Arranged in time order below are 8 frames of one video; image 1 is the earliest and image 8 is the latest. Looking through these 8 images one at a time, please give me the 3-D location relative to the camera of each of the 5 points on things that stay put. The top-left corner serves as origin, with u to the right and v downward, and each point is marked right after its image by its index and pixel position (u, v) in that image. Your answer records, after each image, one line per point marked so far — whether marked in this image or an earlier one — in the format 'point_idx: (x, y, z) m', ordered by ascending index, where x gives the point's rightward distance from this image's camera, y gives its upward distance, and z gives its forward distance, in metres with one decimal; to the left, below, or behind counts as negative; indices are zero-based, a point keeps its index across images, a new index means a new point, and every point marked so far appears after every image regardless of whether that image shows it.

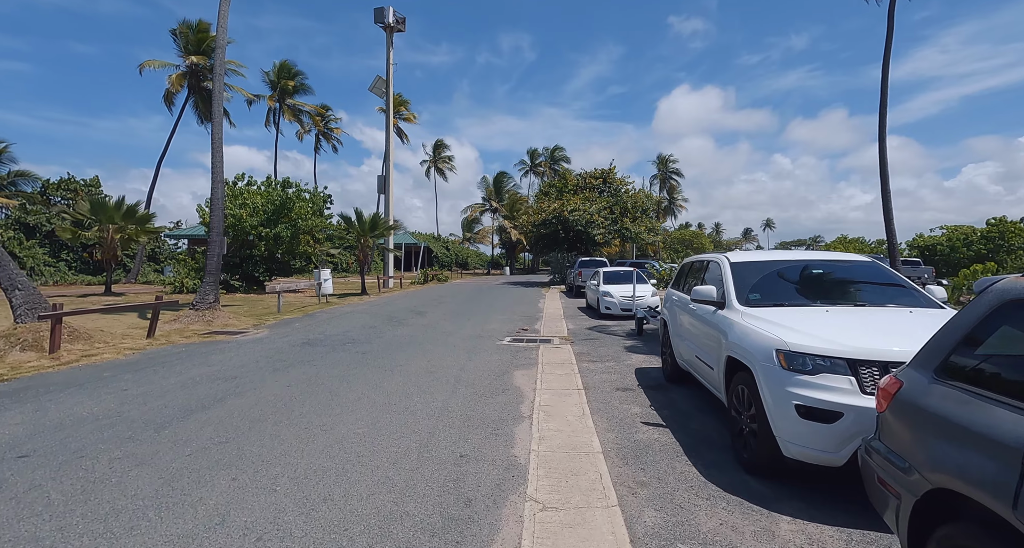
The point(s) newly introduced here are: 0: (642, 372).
0: (+1.9, -1.4, +7.6) m
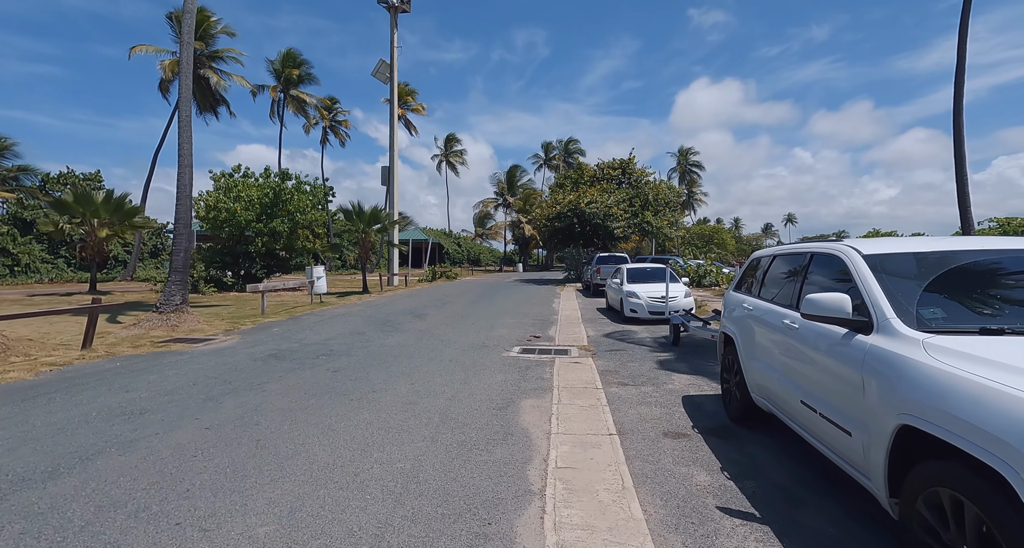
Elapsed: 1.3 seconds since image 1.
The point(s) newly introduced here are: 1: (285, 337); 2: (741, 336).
0: (+1.9, -1.4, +5.6) m
1: (-4.7, -1.3, +11.0) m
2: (+2.1, -0.6, +4.8) m
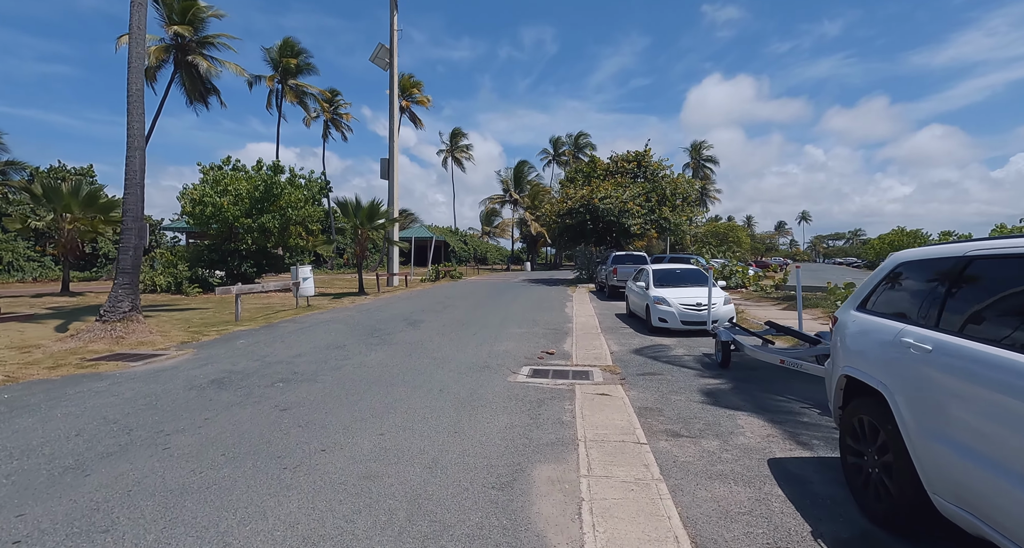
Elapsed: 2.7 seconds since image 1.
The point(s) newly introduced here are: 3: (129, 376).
0: (+2.0, -1.5, +3.7) m
1: (-4.6, -1.4, +9.2) m
2: (+2.1, -0.6, +2.9) m
3: (-5.3, -1.4, +7.3) m
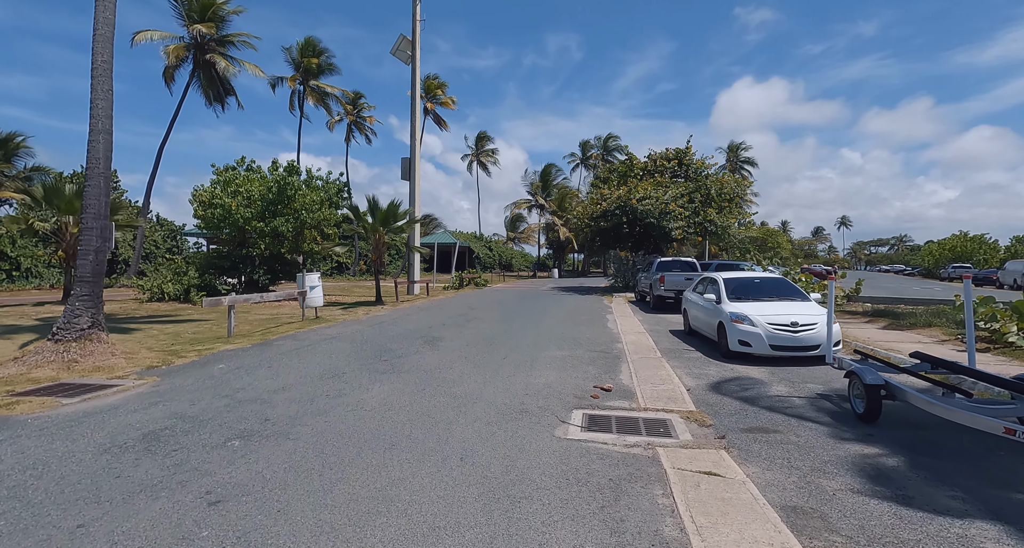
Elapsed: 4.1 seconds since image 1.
0: (+2.3, -1.6, +1.5) m
1: (-4.0, -1.5, +7.2) m
2: (+2.4, -0.7, +0.7) m
3: (-4.8, -1.5, +5.4) m
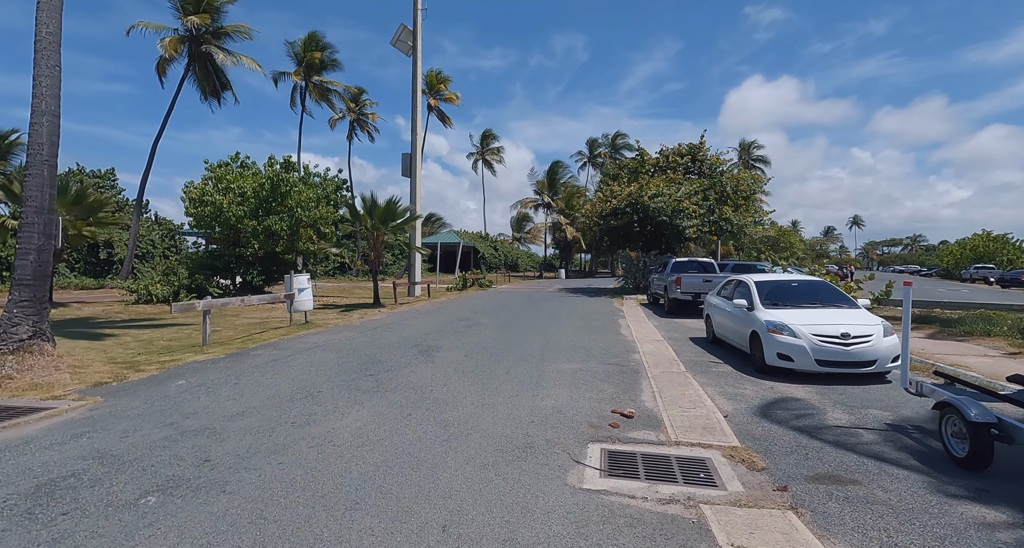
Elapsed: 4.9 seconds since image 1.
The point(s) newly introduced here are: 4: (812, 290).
0: (+2.3, -1.6, +0.3) m
1: (-4.0, -1.5, +6.1) m
2: (+2.4, -0.8, -0.5) m
3: (-4.8, -1.6, +4.3) m
4: (+5.0, -0.3, +8.8) m
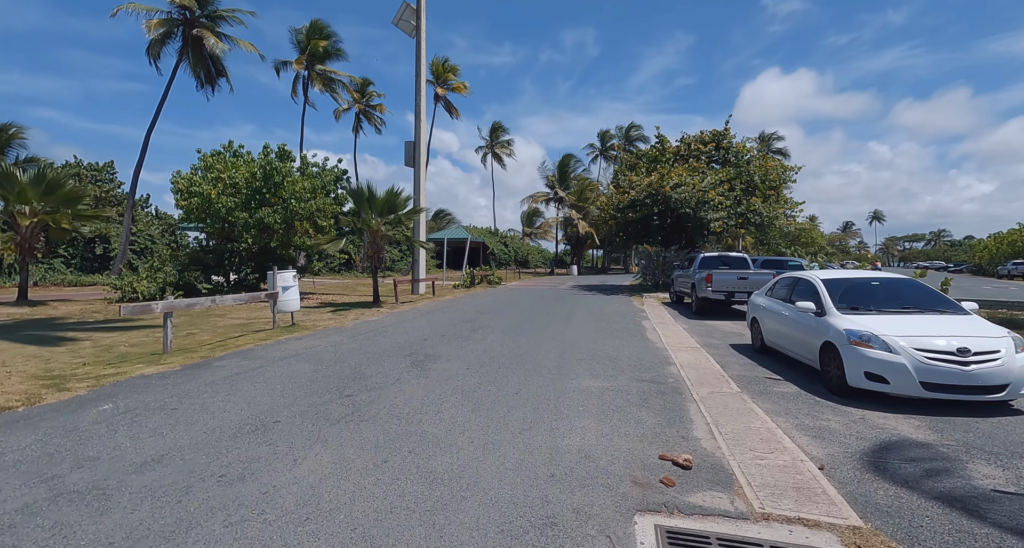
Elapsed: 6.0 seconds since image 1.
0: (+2.3, -1.6, -1.4) m
1: (-3.9, -1.5, +4.6) m
2: (+2.4, -0.8, -2.2) m
3: (-4.7, -1.5, +2.7) m
4: (+5.2, -0.2, +7.1) m
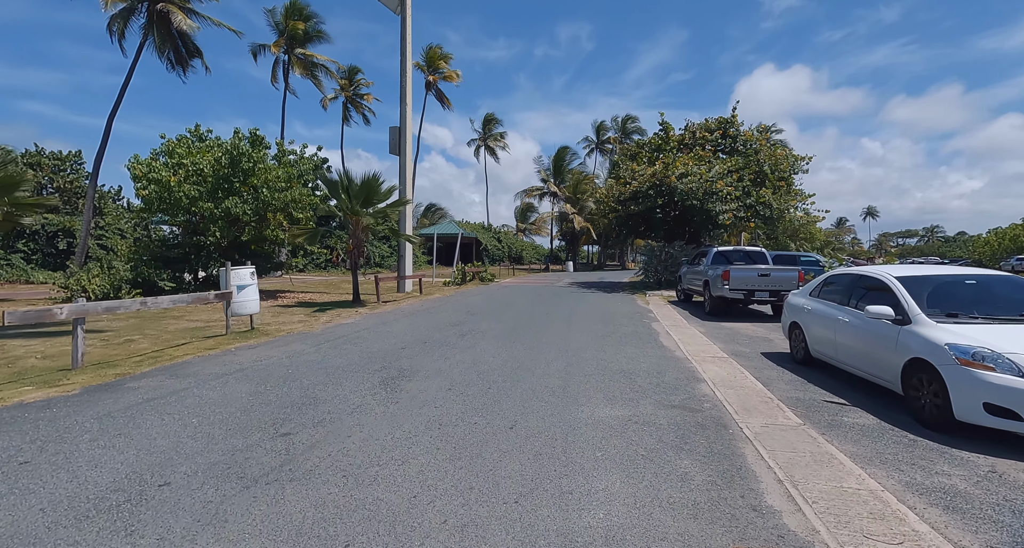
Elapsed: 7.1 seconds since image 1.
0: (+2.3, -1.6, -3.0) m
1: (-3.9, -1.5, +2.9) m
2: (+2.4, -0.8, -3.8) m
3: (-4.7, -1.5, +1.1) m
4: (+5.1, -0.2, +5.5) m
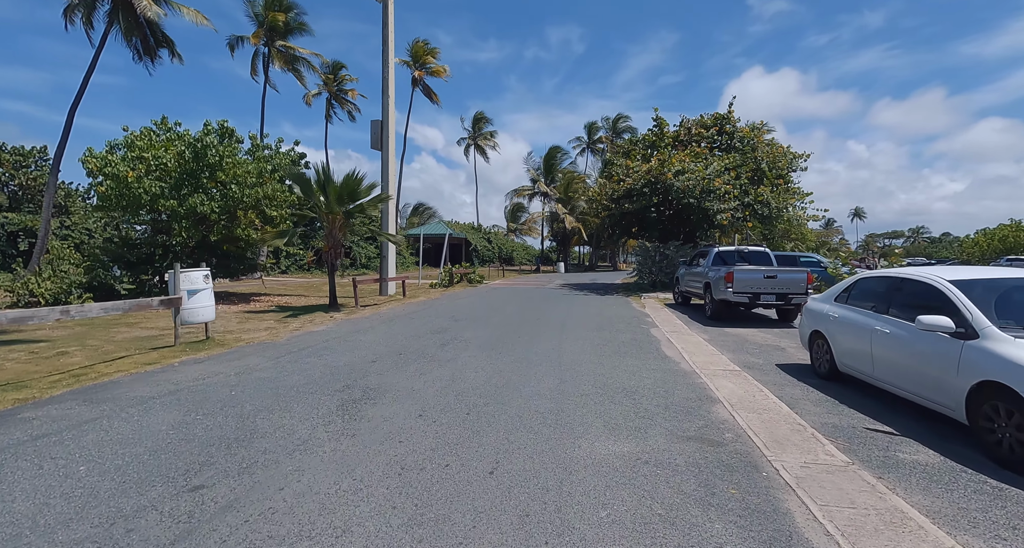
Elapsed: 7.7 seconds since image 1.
0: (+2.3, -1.6, -4.0) m
1: (-4.0, -1.5, +1.8) m
2: (+2.4, -0.8, -4.8) m
3: (-4.8, -1.6, -0.1) m
4: (+4.9, -0.2, +4.5) m
